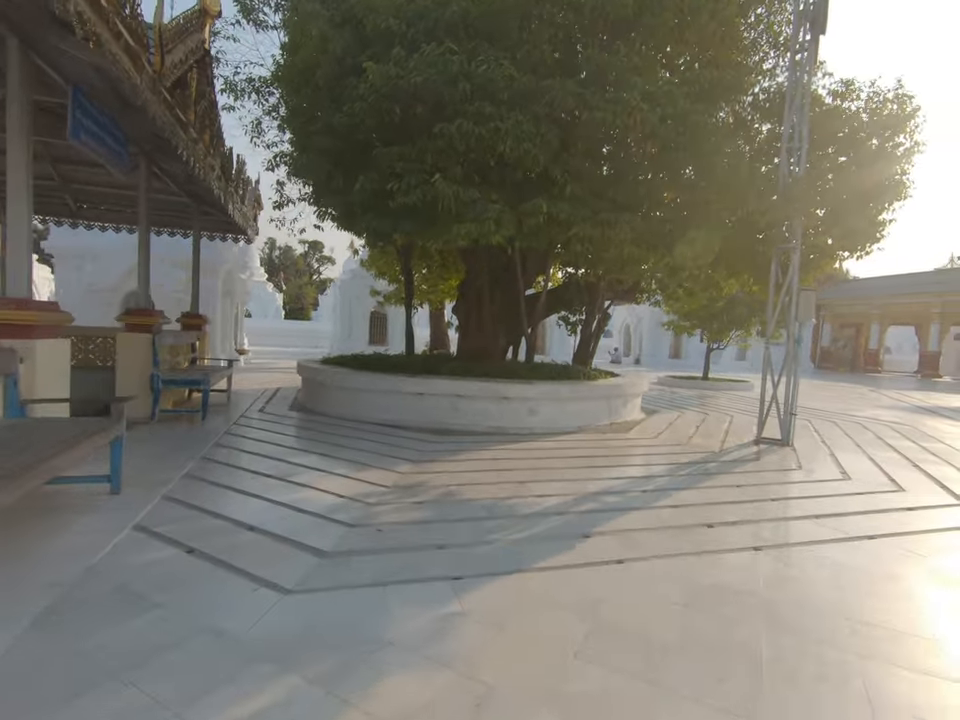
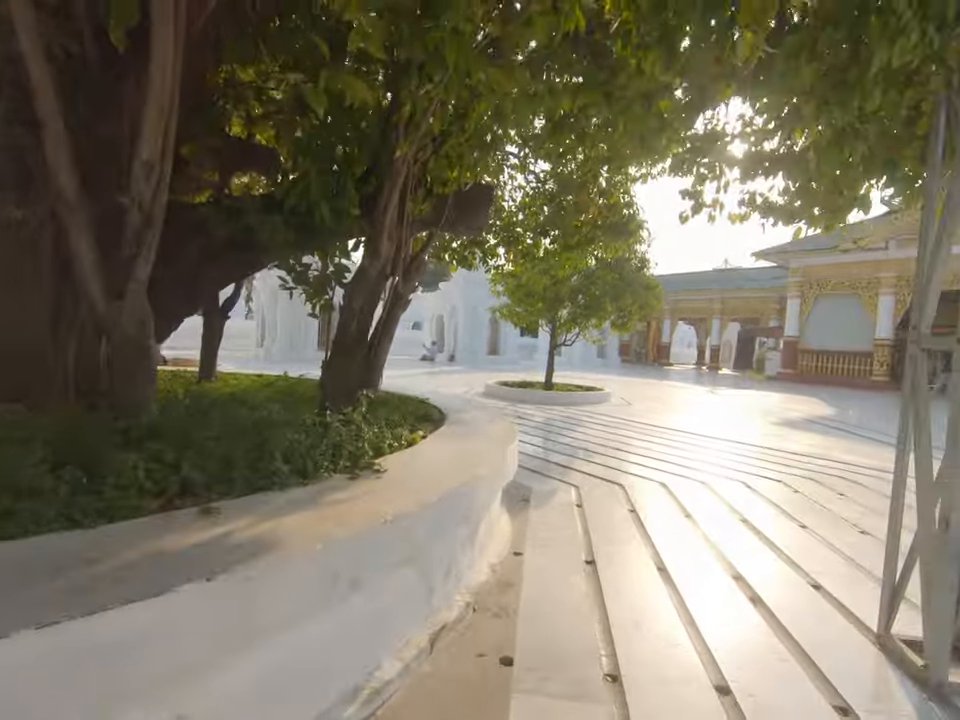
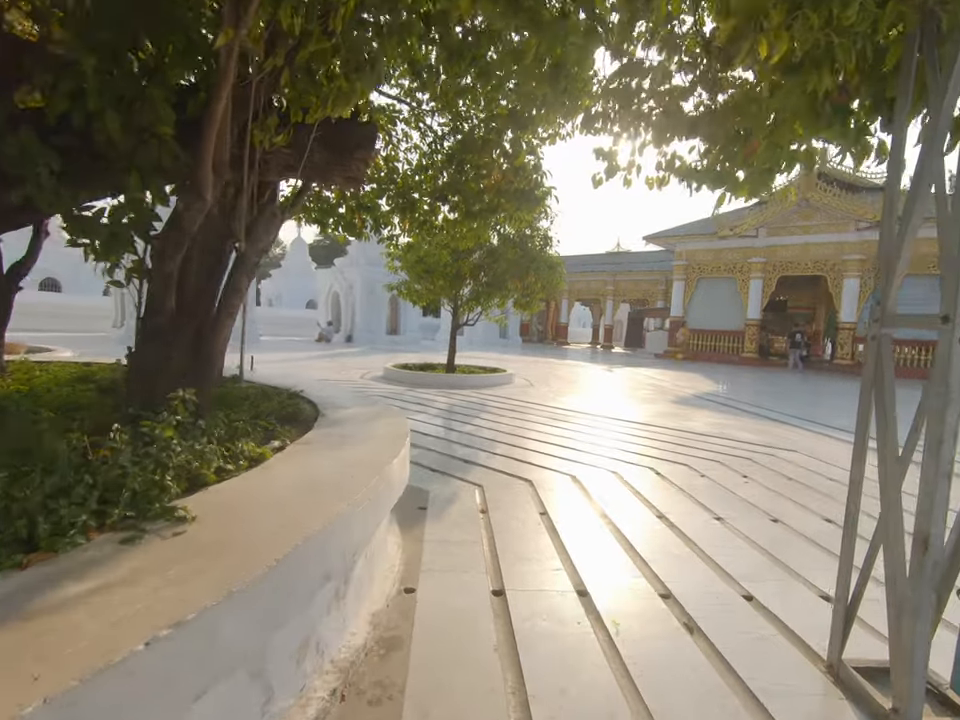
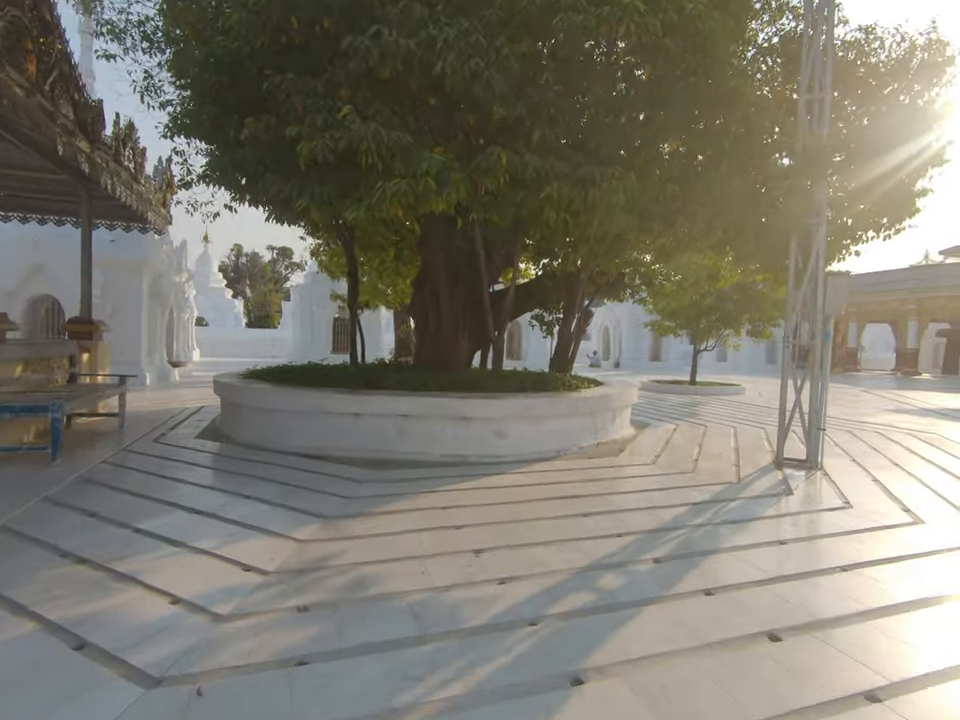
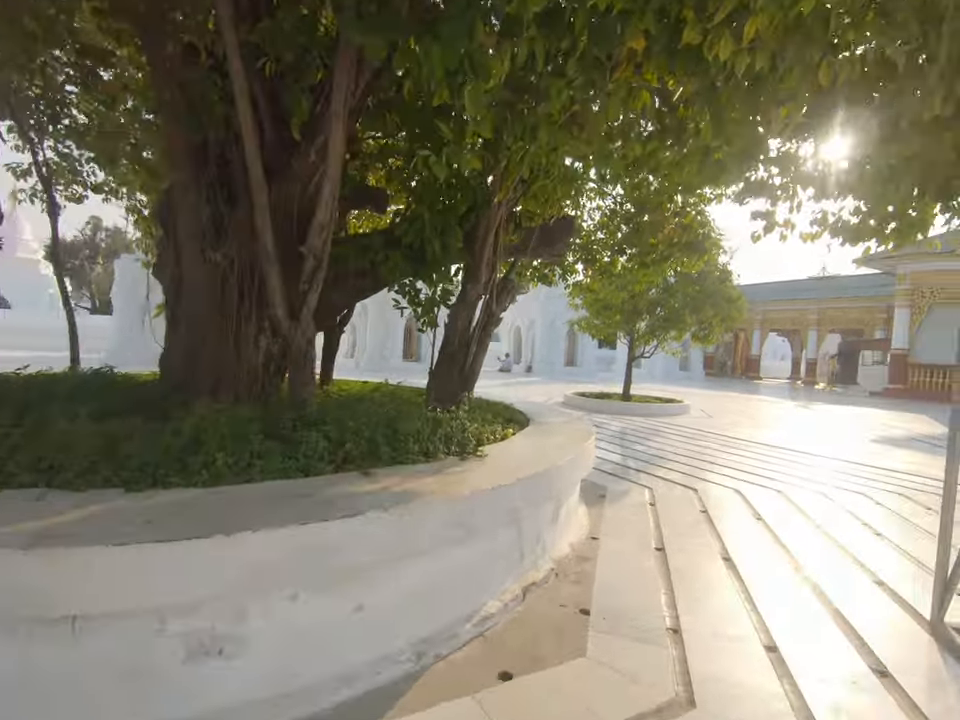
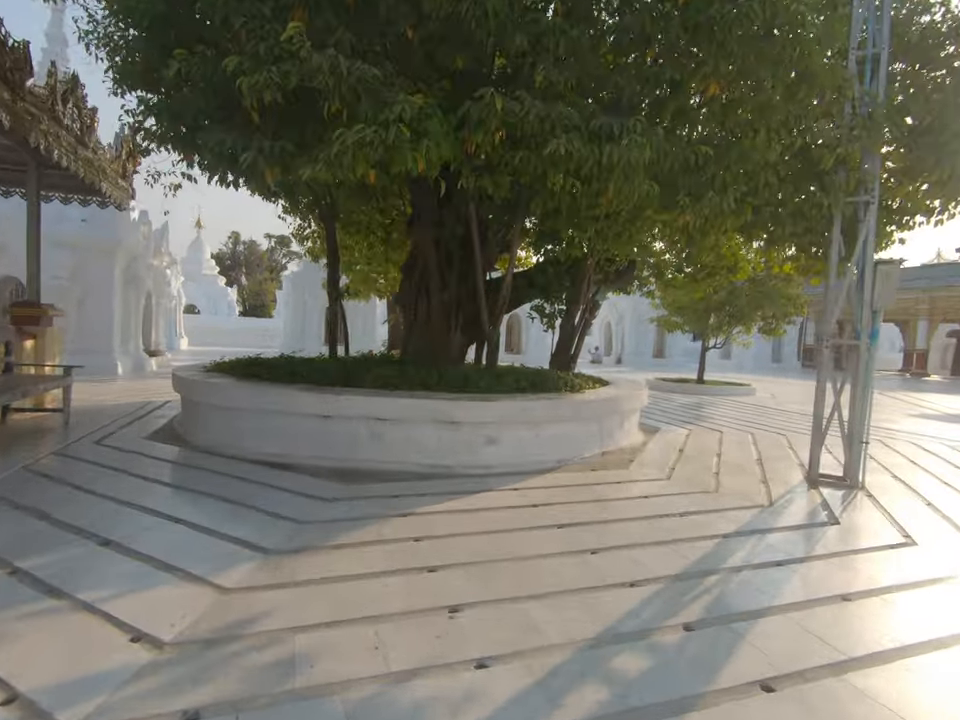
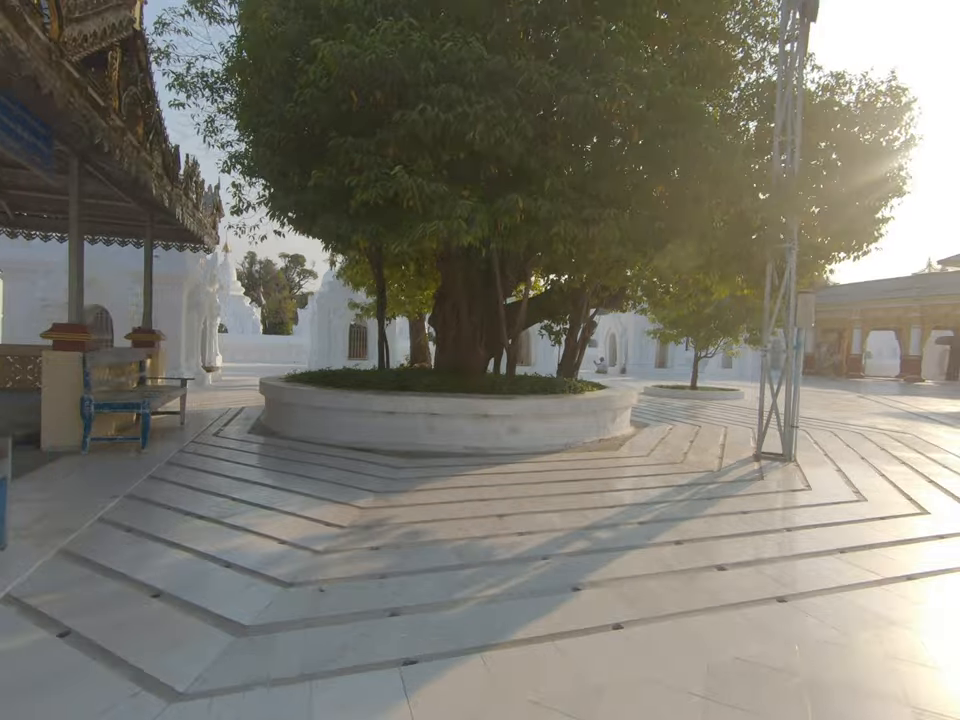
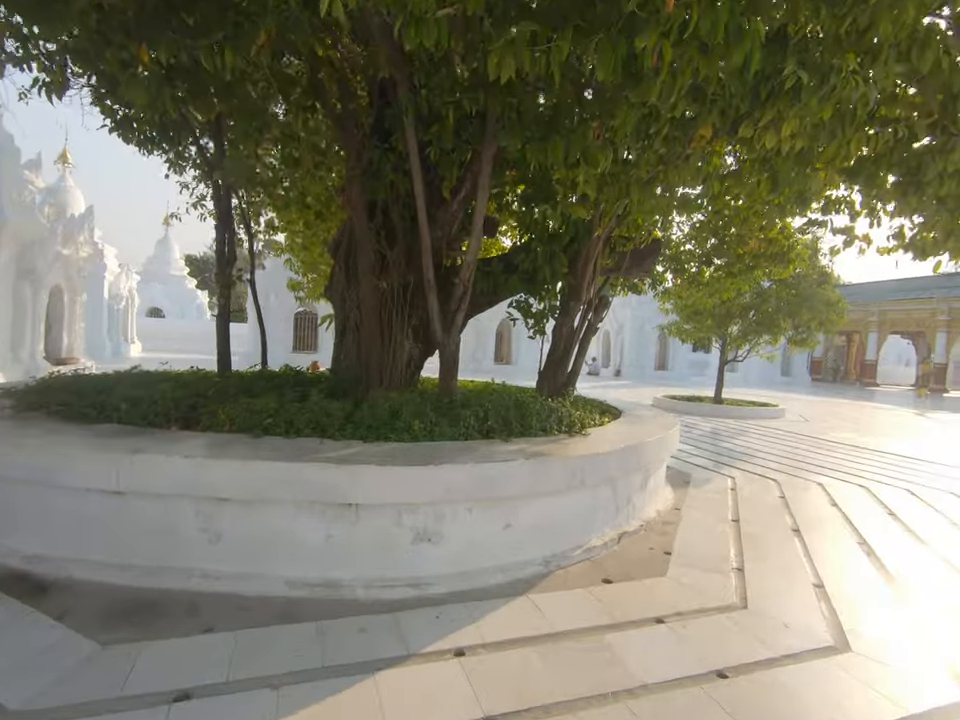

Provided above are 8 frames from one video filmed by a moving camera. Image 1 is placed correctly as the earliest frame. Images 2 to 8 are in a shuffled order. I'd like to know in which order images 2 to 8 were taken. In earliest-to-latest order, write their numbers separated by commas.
7, 4, 6, 8, 5, 2, 3
